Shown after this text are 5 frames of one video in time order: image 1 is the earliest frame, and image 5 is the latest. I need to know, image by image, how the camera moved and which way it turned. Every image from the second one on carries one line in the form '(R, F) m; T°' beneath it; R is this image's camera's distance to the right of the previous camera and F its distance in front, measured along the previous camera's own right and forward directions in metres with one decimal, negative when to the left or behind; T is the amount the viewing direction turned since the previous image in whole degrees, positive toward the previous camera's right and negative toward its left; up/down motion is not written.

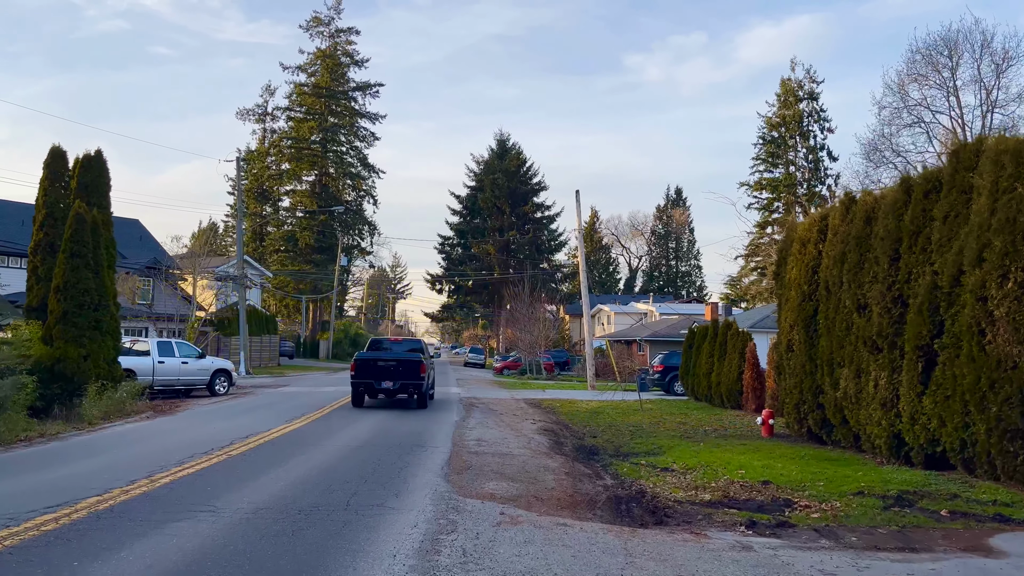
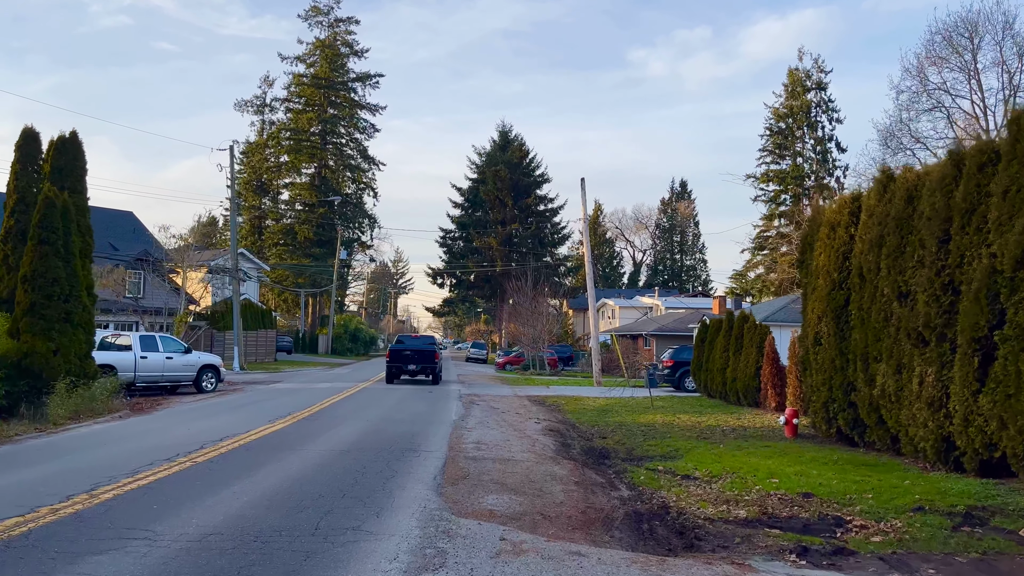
(0.0, +1.3) m; 0°
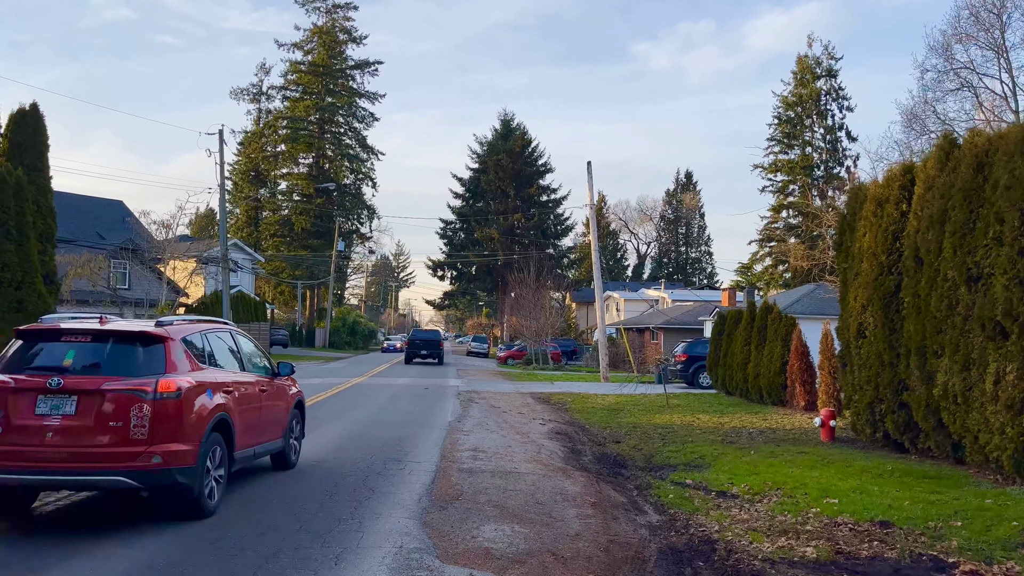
(0.0, +1.7) m; 0°
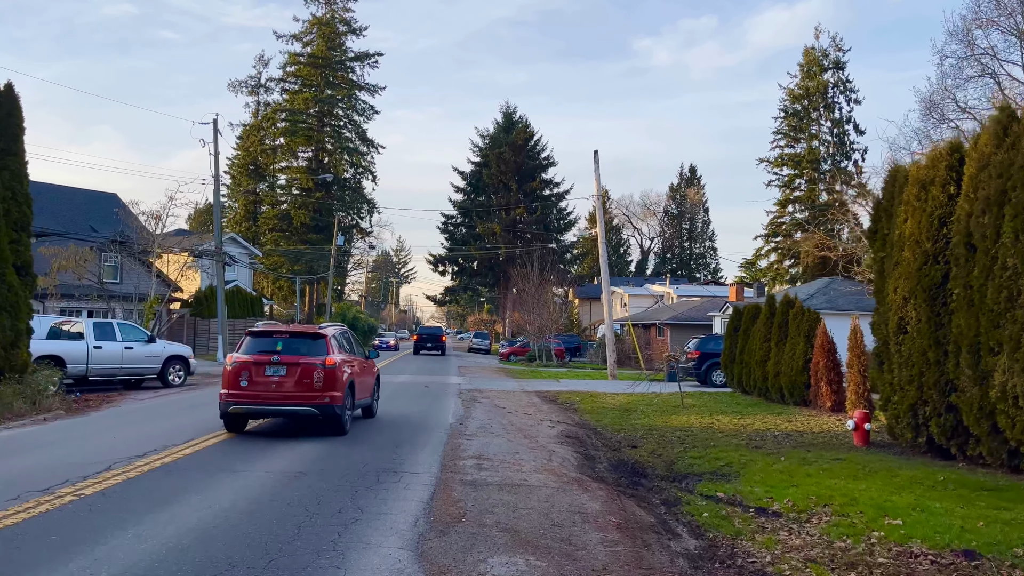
(-0.1, +1.1) m; 0°
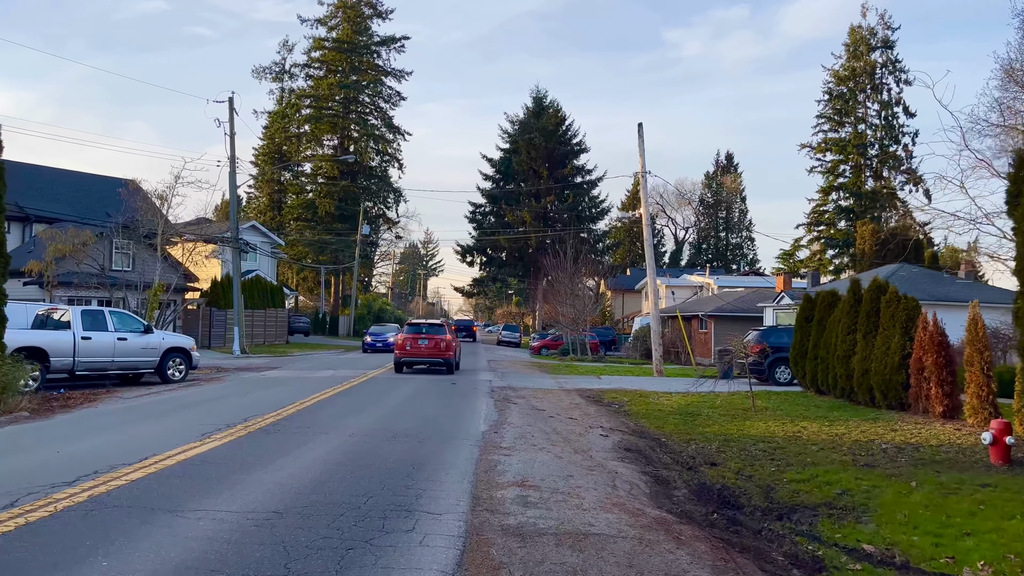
(-0.2, +2.5) m; -2°
